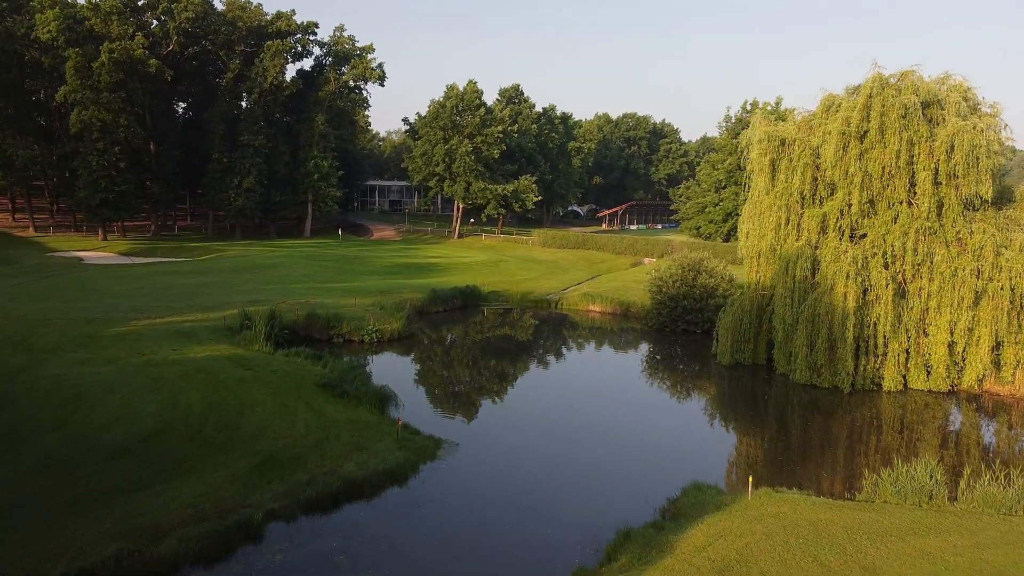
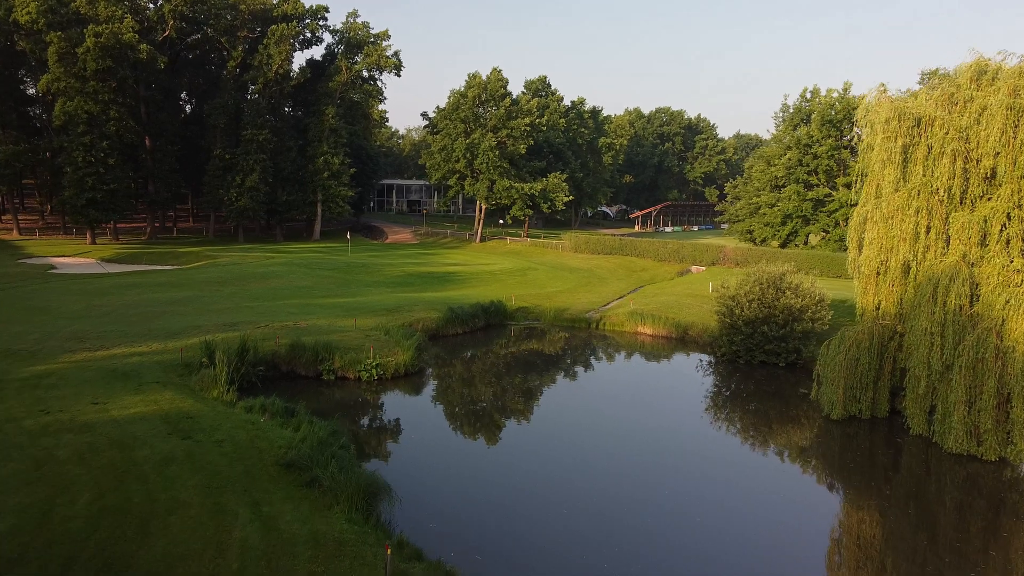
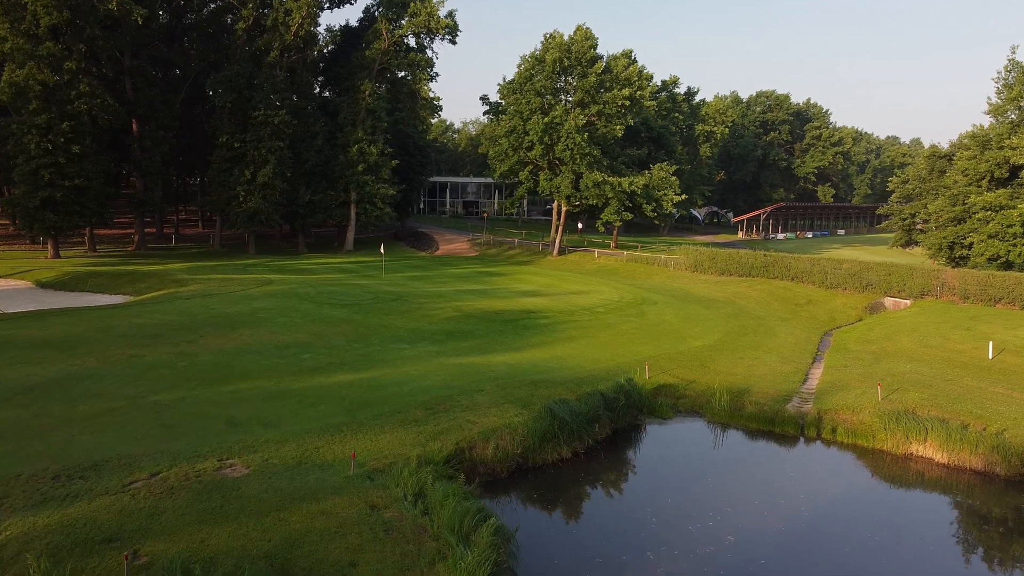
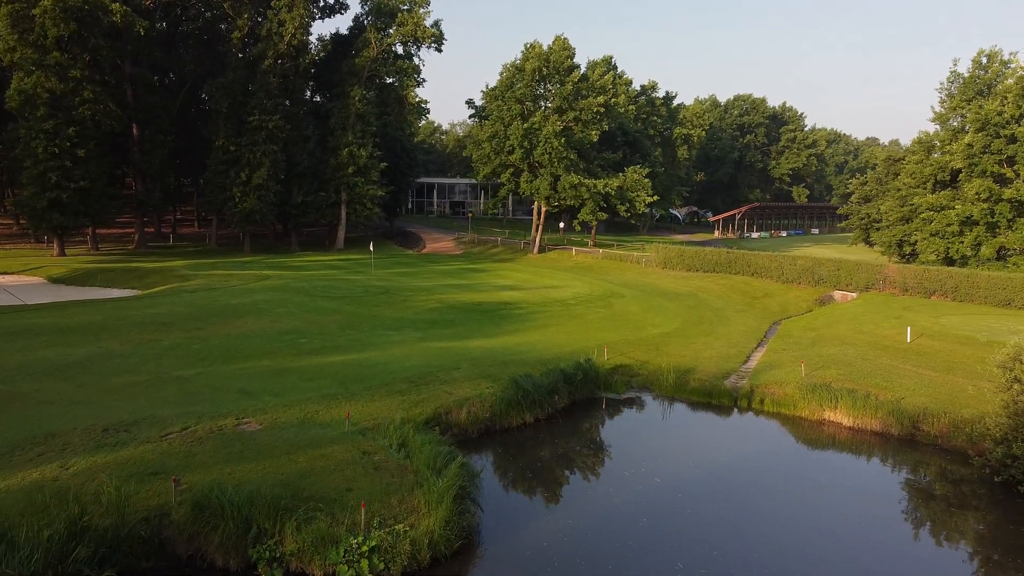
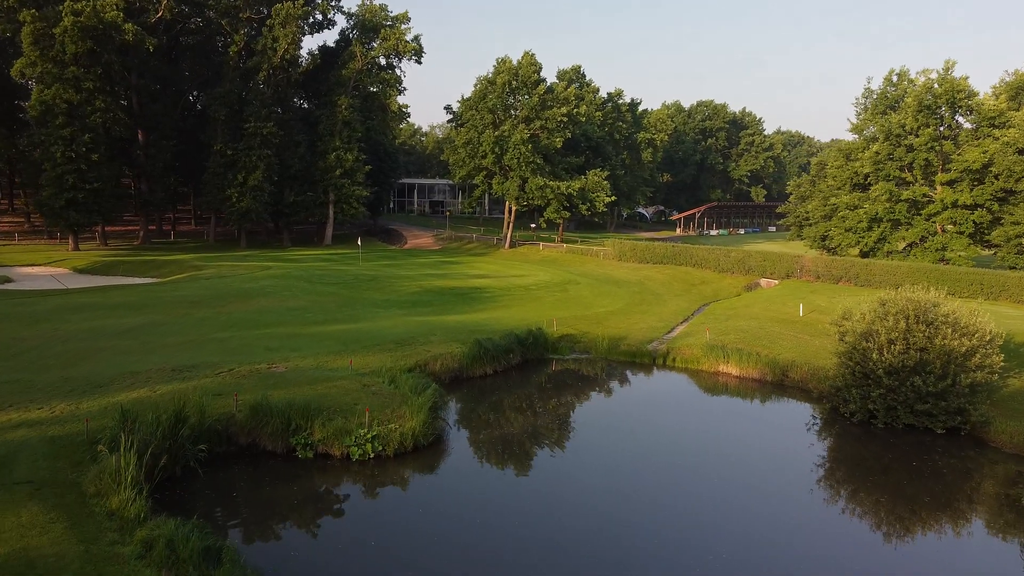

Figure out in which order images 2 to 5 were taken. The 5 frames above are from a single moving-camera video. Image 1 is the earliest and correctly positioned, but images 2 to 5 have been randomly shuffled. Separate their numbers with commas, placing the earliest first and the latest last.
2, 5, 4, 3
